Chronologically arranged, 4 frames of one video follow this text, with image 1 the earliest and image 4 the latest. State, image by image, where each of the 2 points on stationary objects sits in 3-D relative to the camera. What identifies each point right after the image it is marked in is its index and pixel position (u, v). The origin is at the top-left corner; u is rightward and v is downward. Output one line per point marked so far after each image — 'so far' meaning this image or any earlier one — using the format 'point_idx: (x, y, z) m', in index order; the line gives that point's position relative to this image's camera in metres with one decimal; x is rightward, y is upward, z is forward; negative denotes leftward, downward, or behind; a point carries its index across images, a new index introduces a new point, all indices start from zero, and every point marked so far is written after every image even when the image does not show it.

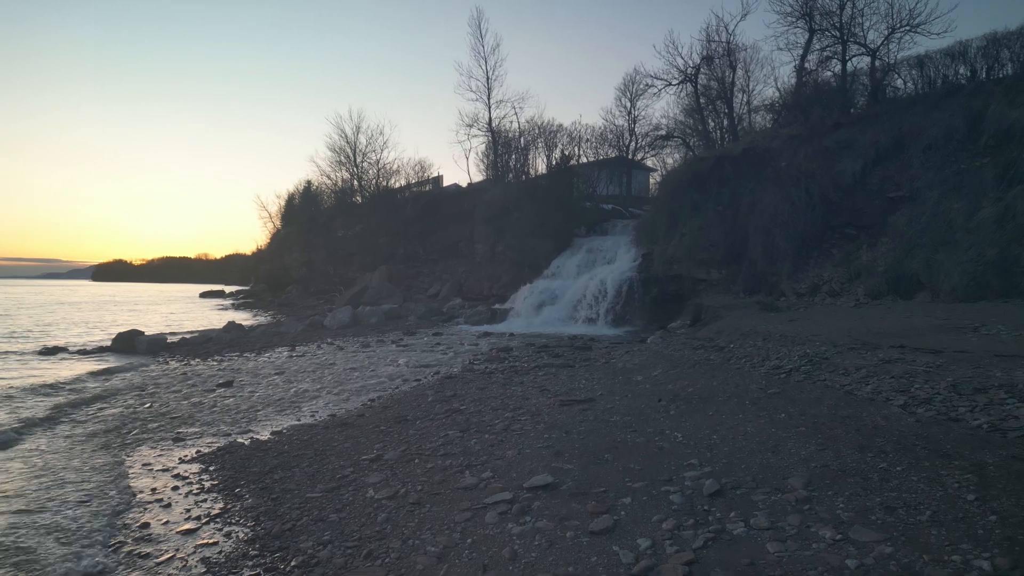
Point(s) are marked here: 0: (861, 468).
0: (+3.4, -1.8, +5.8) m
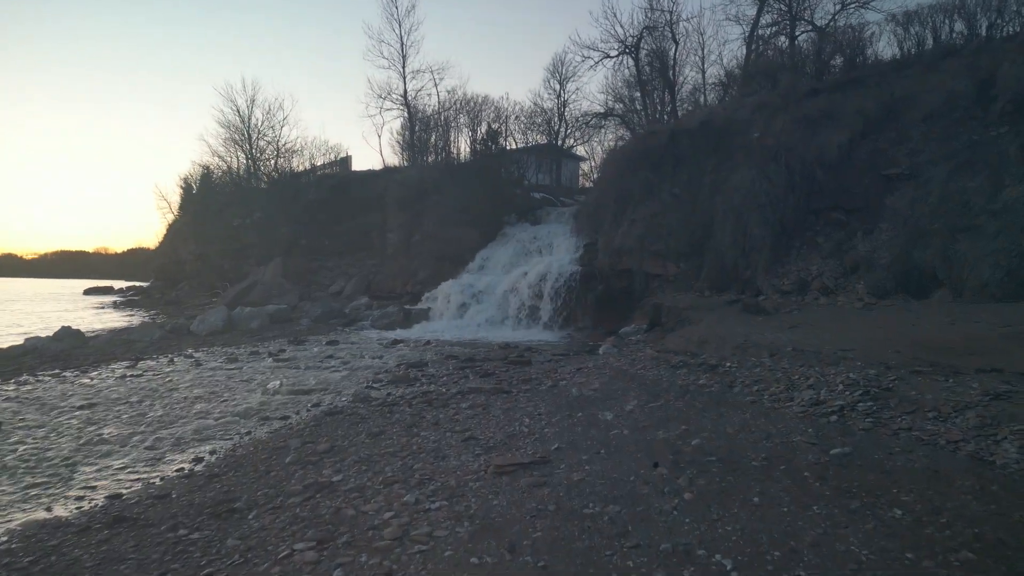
0: (+3.0, -1.7, +2.3) m
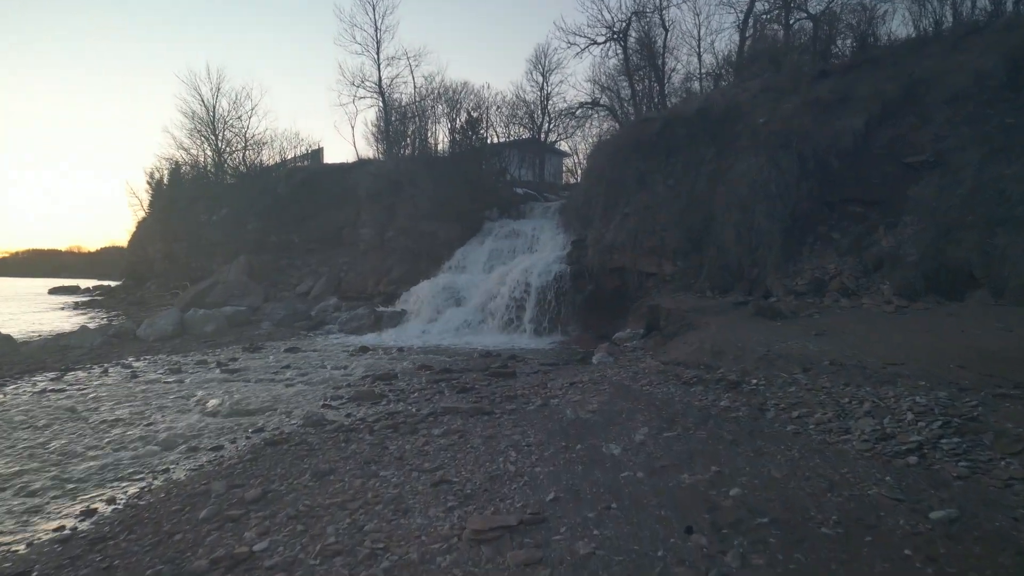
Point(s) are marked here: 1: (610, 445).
0: (+3.0, -1.8, +0.9) m
1: (+1.1, -1.7, +6.4) m
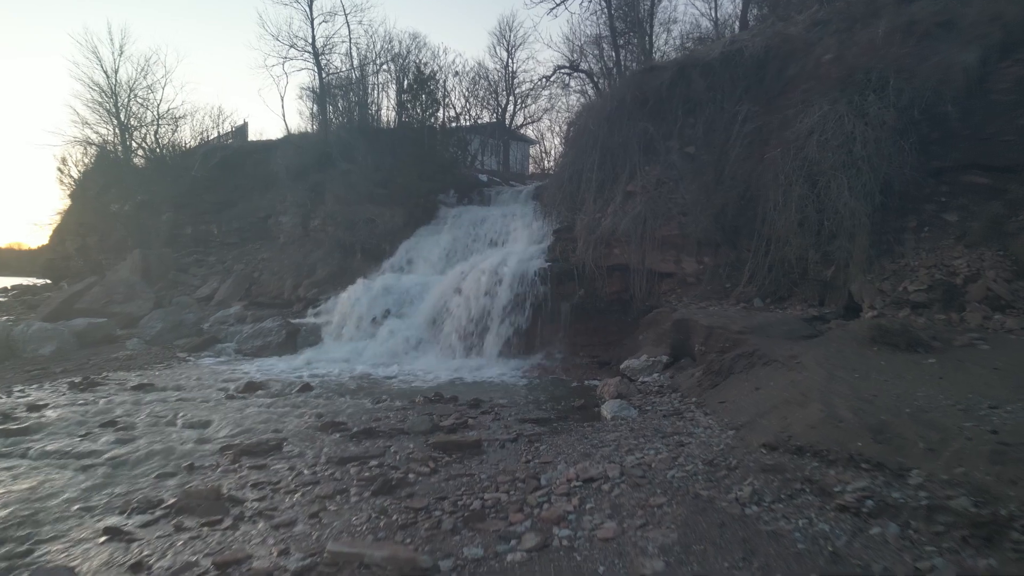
0: (+3.2, -1.9, -3.4) m
1: (+0.9, -1.8, +2.1) m
